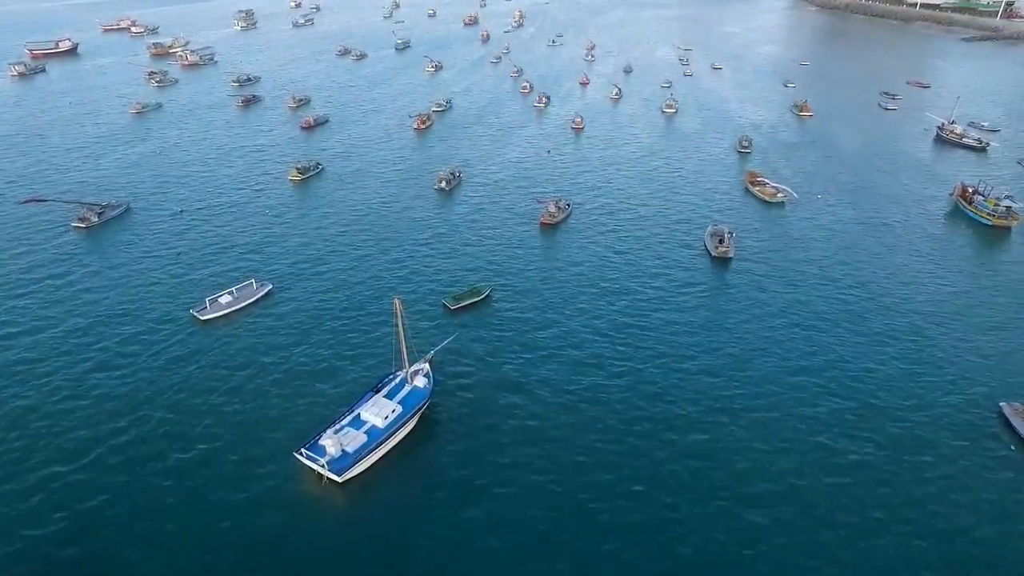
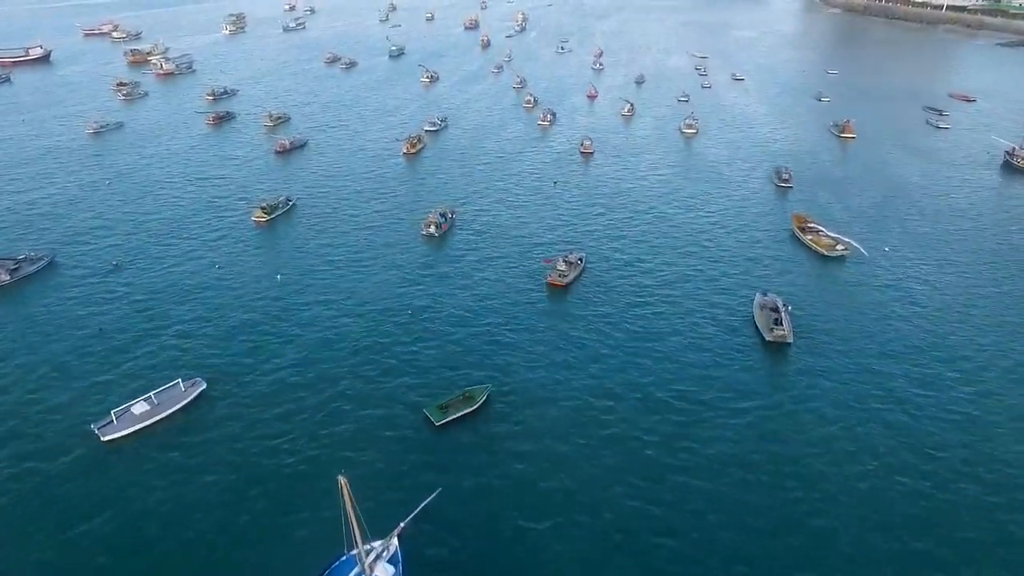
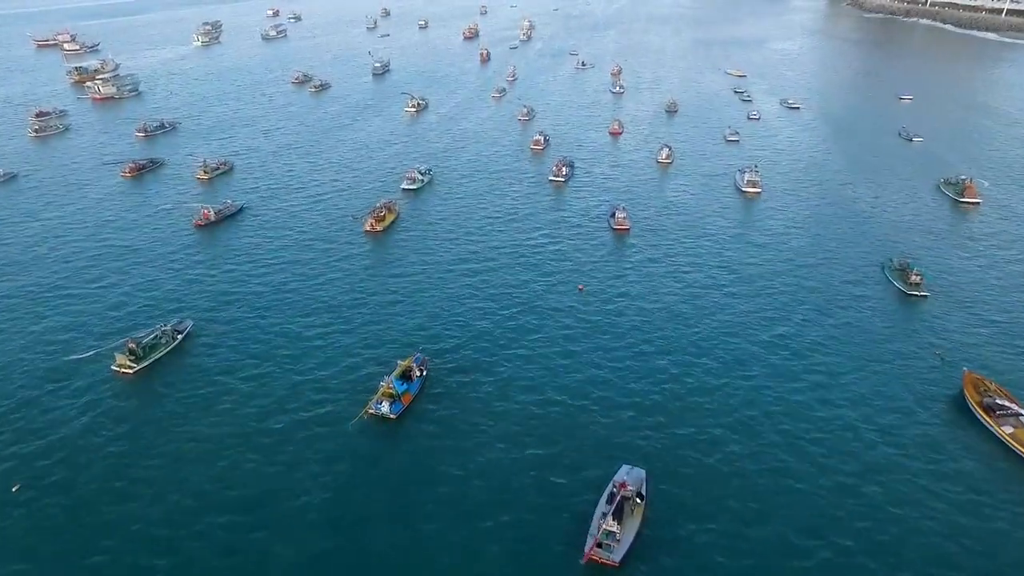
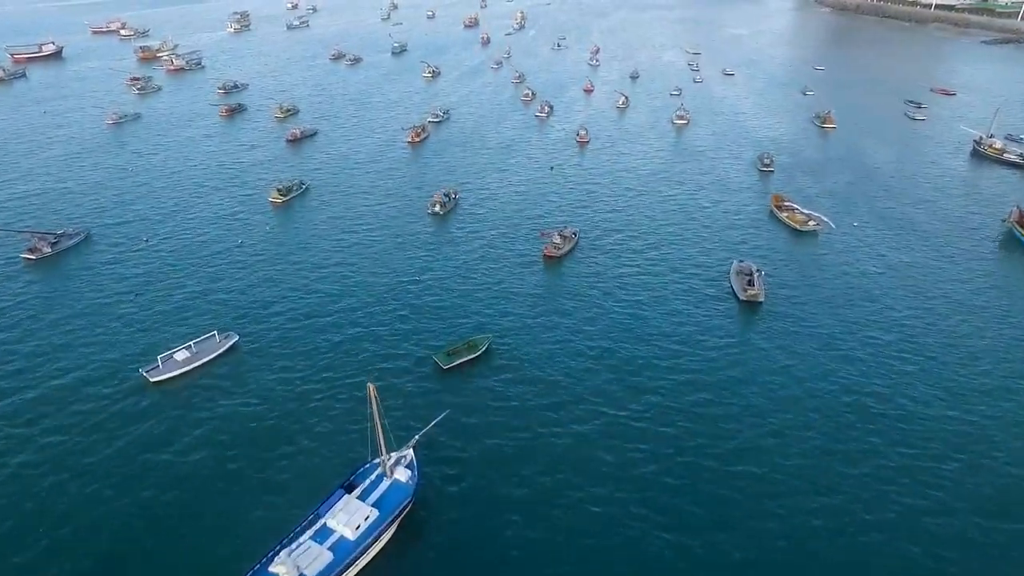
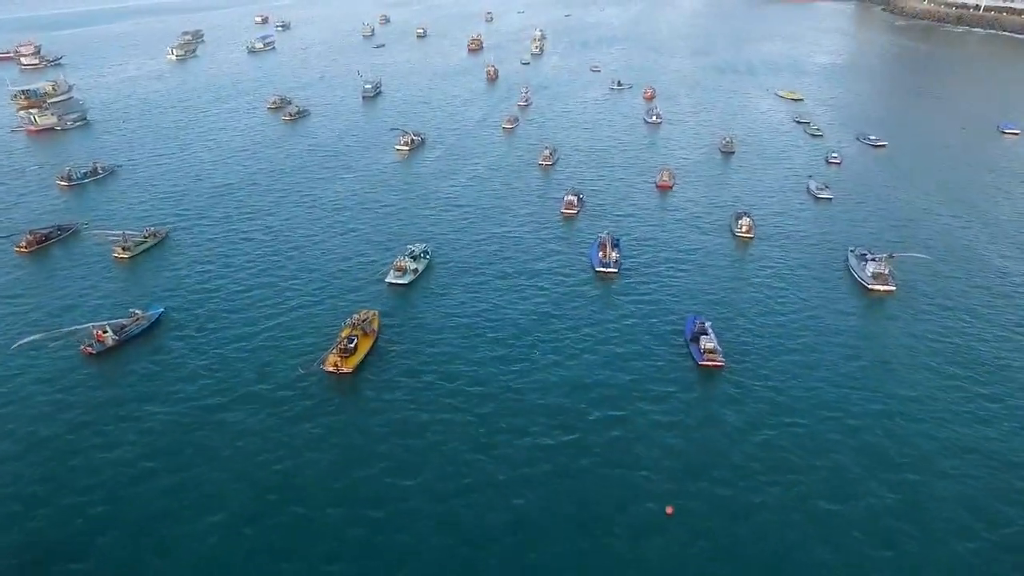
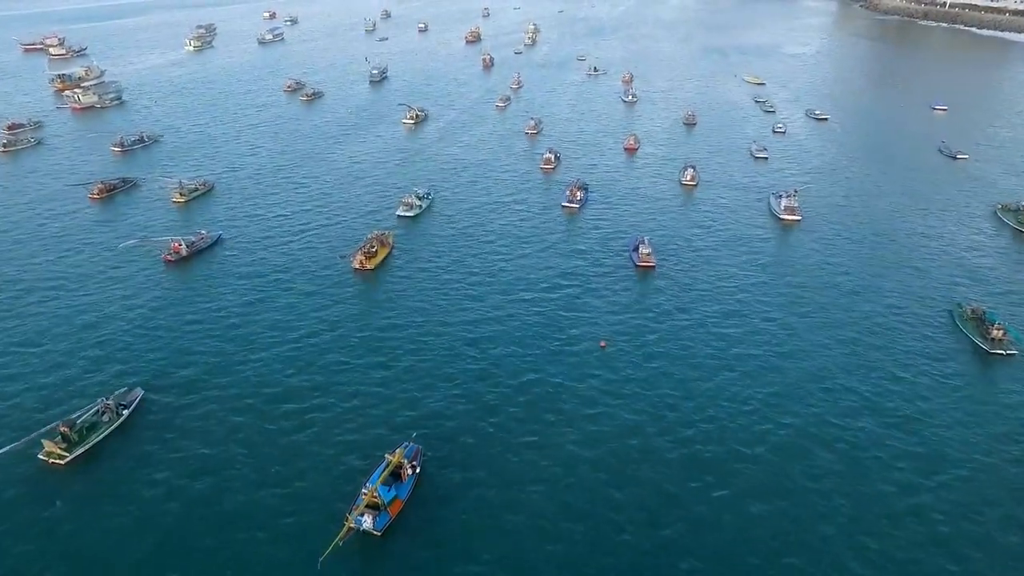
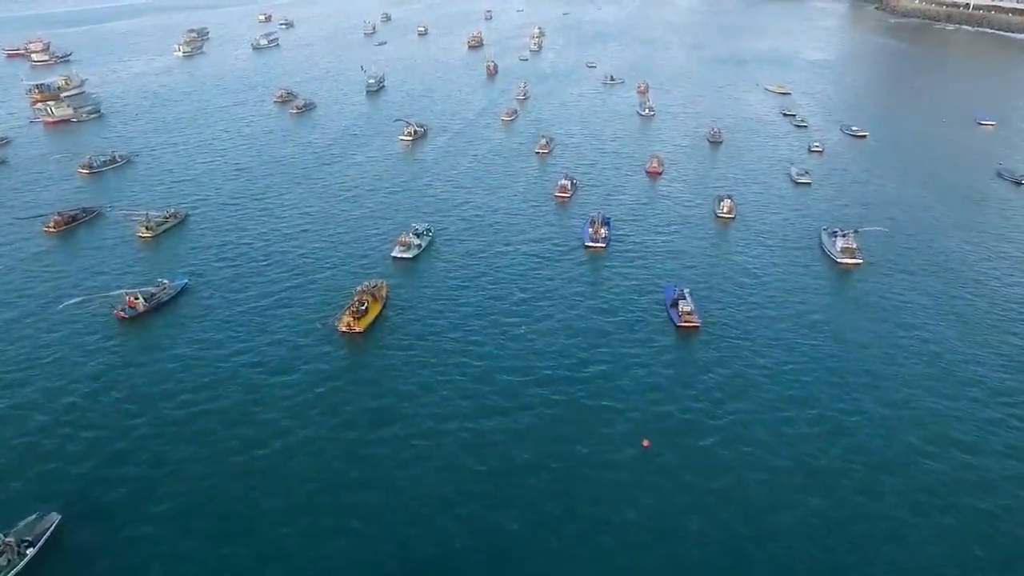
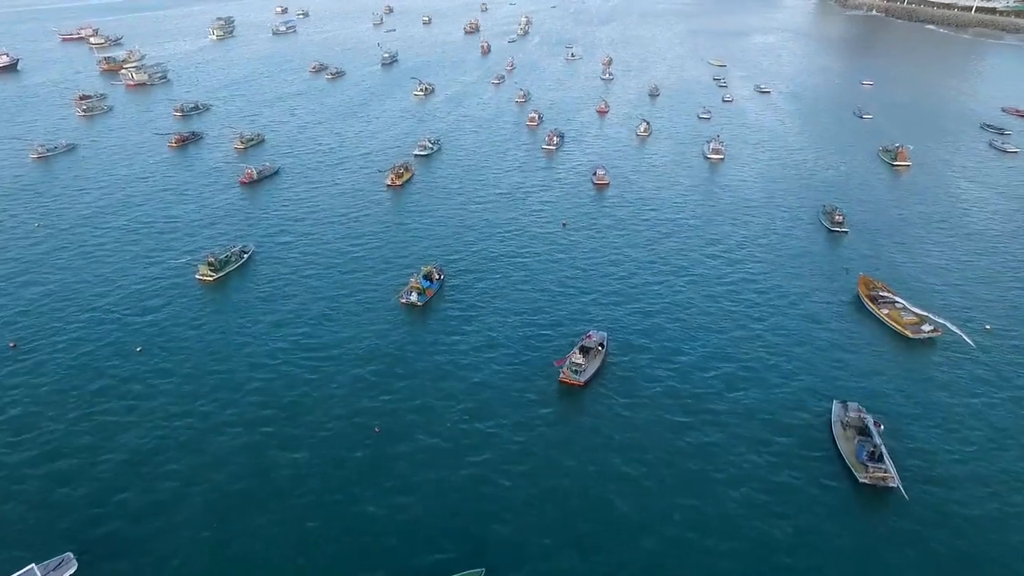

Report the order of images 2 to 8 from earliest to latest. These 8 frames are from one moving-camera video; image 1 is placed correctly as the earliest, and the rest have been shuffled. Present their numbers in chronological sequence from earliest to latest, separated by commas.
4, 2, 8, 3, 6, 7, 5
